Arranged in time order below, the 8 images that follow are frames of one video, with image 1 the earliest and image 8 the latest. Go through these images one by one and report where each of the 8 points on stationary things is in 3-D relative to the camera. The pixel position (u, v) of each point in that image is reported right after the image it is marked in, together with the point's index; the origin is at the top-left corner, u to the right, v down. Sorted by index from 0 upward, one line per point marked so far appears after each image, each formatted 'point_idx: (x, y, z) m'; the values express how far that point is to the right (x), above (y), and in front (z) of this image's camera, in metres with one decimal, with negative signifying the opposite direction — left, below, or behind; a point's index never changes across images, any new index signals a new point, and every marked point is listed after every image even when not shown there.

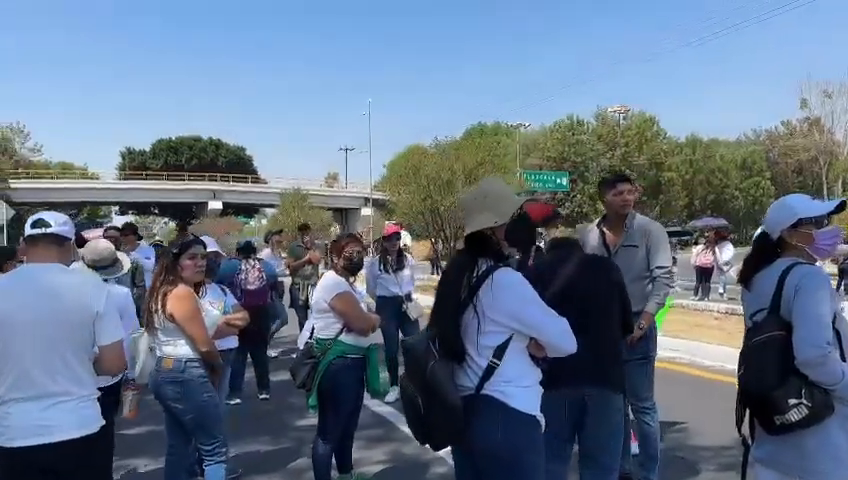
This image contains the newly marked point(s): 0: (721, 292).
0: (+9.0, -1.6, +20.6) m
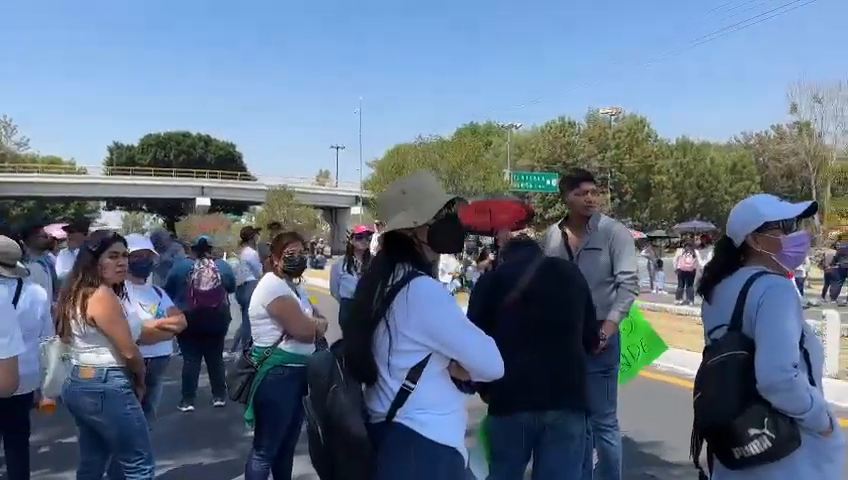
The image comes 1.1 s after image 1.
0: (+8.4, -1.7, +20.3) m
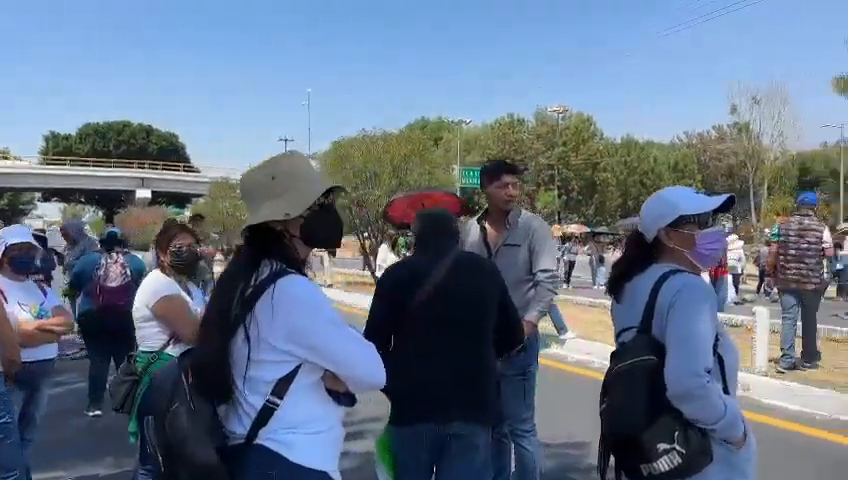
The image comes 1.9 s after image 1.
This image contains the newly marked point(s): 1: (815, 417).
0: (+6.7, -1.6, +20.5) m
1: (+4.0, -1.8, +7.1) m
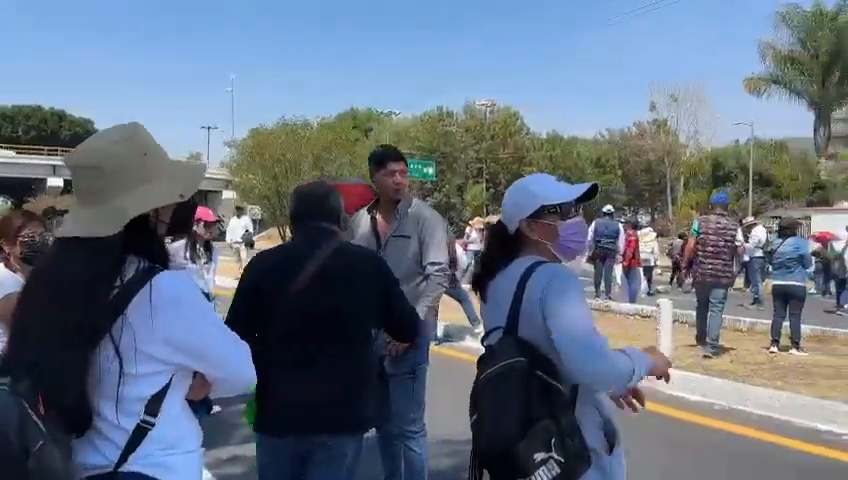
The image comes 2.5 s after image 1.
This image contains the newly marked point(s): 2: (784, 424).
0: (+4.3, -1.4, +20.9) m
1: (+3.0, -1.8, +7.2) m
2: (+3.5, -1.8, +6.6) m
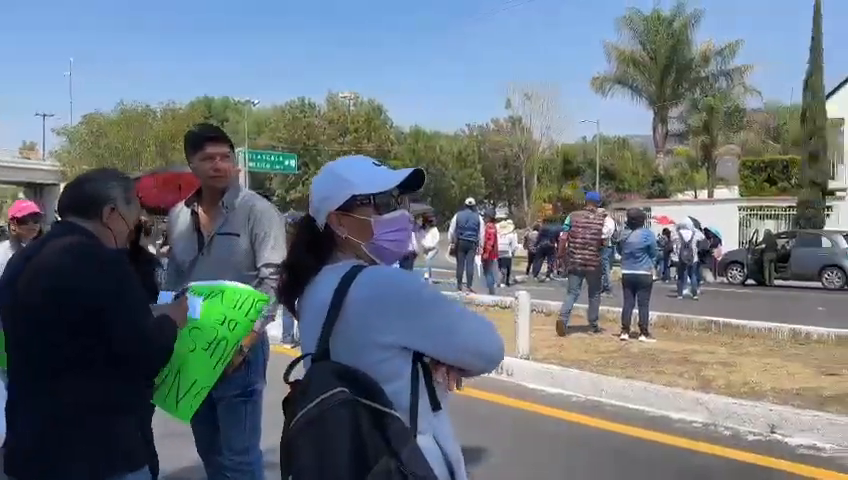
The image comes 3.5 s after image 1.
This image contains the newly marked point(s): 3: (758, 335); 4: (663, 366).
0: (+0.1, -1.2, +20.8) m
1: (+1.5, -1.7, +7.1) m
2: (+2.1, -1.7, +6.6) m
3: (+5.3, -1.5, +10.8) m
4: (+3.0, -1.6, +8.5) m
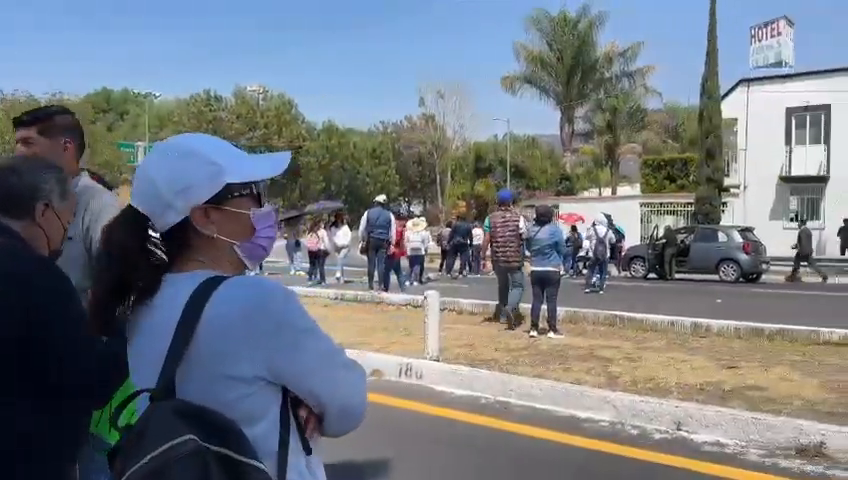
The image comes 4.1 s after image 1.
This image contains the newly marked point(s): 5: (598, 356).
0: (-2.6, -1.1, +20.3) m
1: (+0.6, -1.7, +6.9) m
2: (+1.2, -1.7, +6.5) m
3: (+3.8, -1.4, +11.0) m
4: (+1.8, -1.5, +8.4) m
5: (+2.3, -1.5, +8.8) m
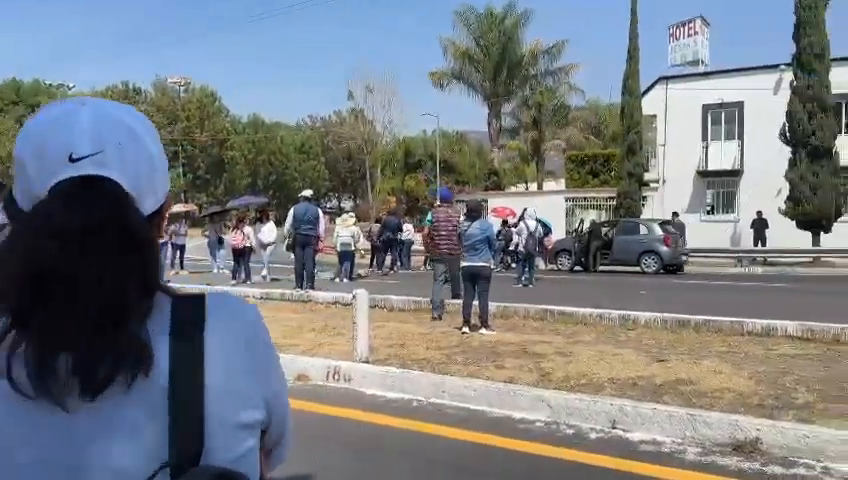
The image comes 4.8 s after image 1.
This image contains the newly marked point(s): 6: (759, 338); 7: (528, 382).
0: (-4.6, -1.0, +19.6) m
1: (-0.1, -1.6, +6.6) m
2: (+0.5, -1.6, +6.3) m
3: (+2.7, -1.3, +11.0) m
4: (+1.0, -1.5, +8.3) m
5: (+1.4, -1.4, +8.7) m
6: (+4.7, -1.4, +9.6) m
7: (+1.1, -1.5, +7.3) m
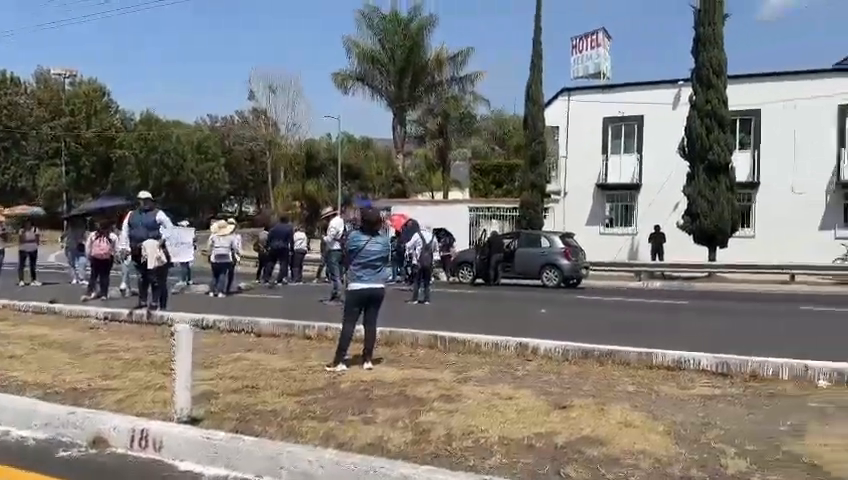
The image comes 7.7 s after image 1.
0: (-7.5, -1.2, +17.1) m
1: (-1.3, -1.8, +4.9) m
2: (-0.7, -1.8, +4.6) m
3: (+0.9, -1.6, +9.6) m
4: (-0.5, -1.6, +6.7) m
5: (-0.1, -1.6, +7.1) m
6: (+3.0, -1.6, +8.5) m
7: (-0.2, -1.7, +5.7) m
